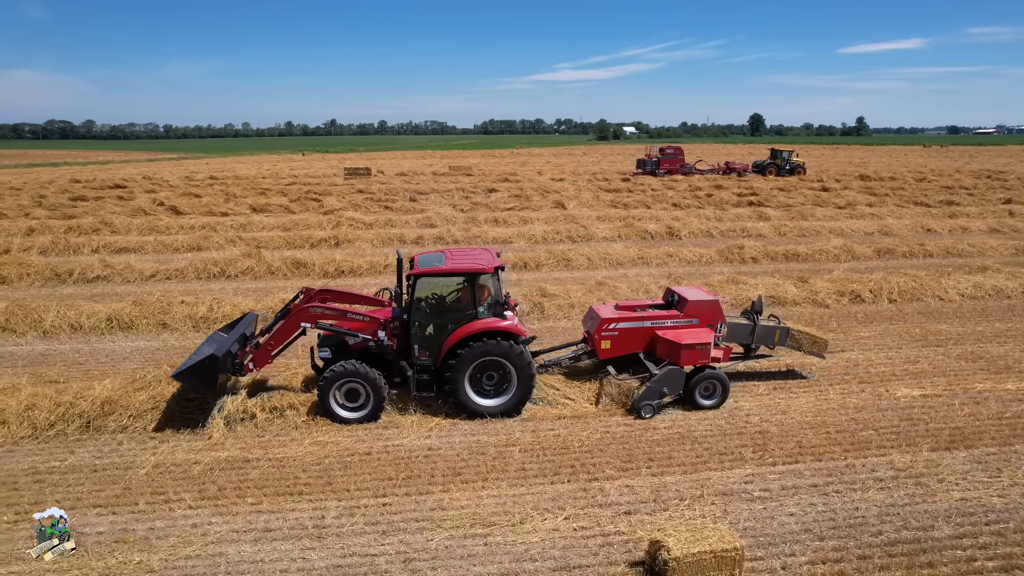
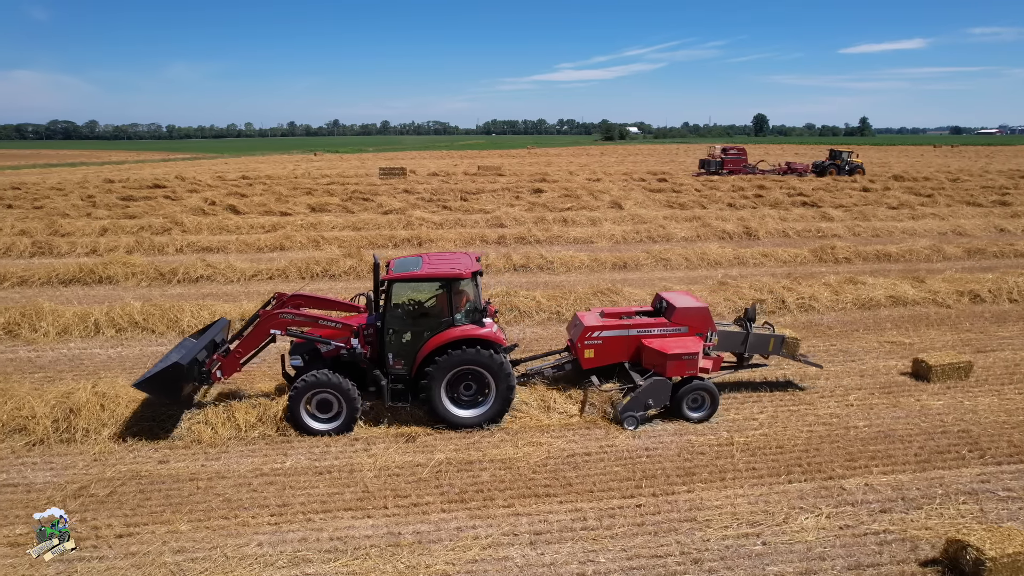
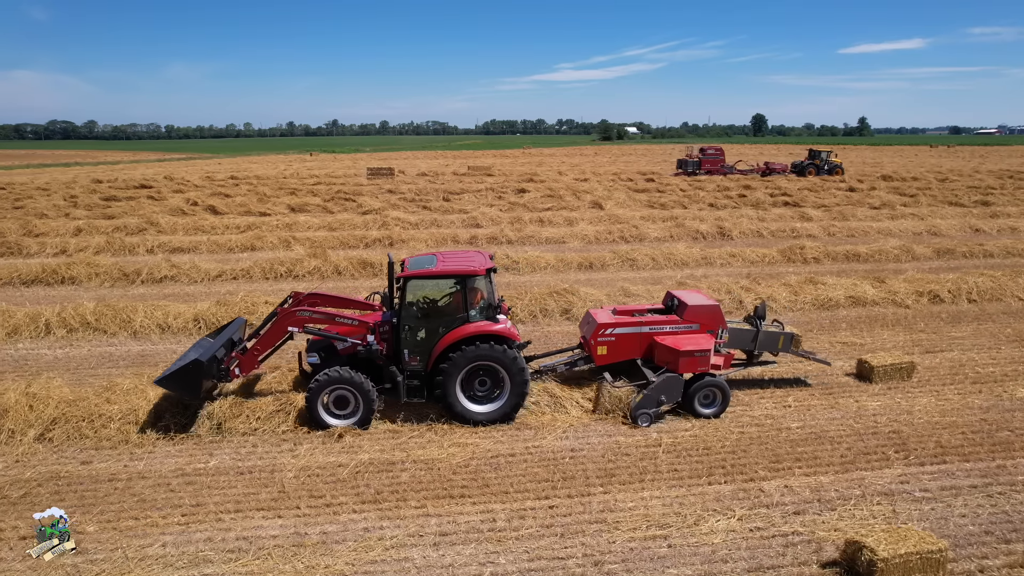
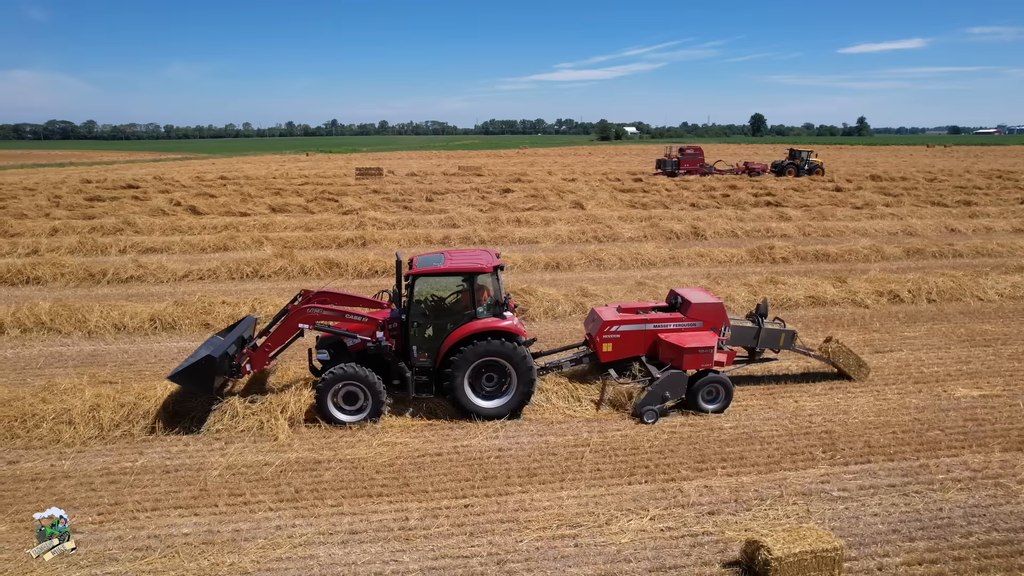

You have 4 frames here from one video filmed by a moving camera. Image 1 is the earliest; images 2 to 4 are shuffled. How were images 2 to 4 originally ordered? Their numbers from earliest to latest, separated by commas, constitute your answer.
4, 3, 2
